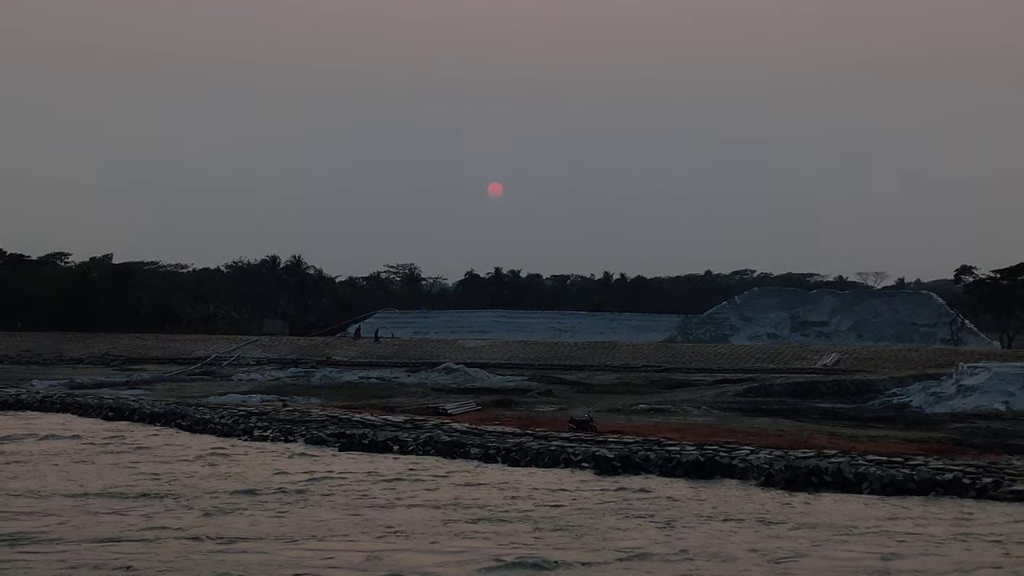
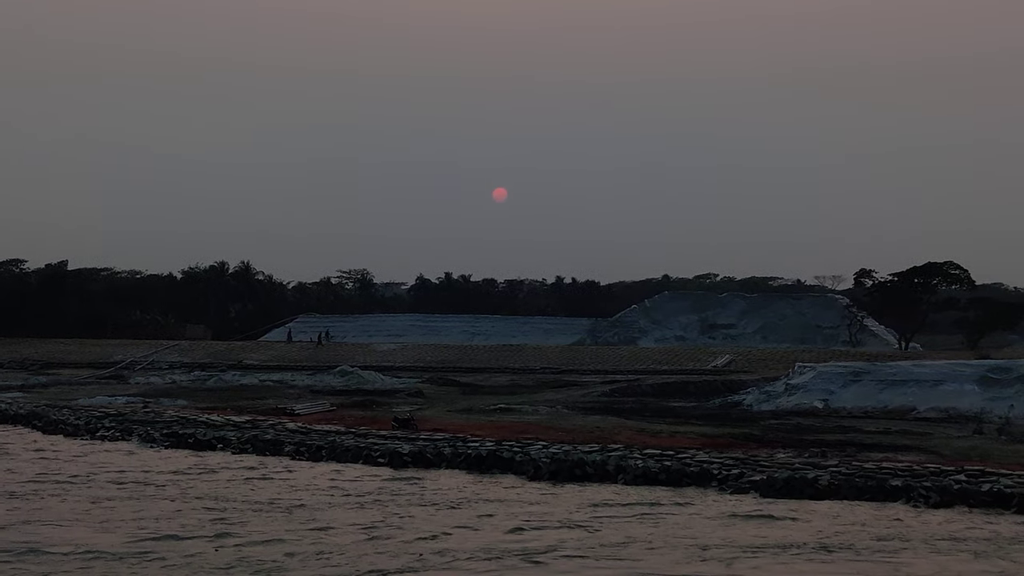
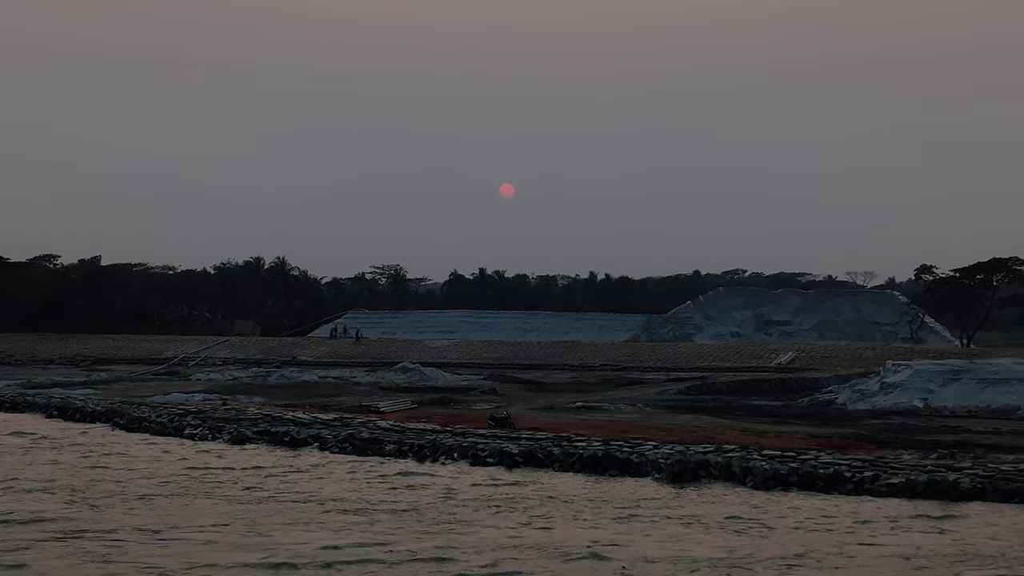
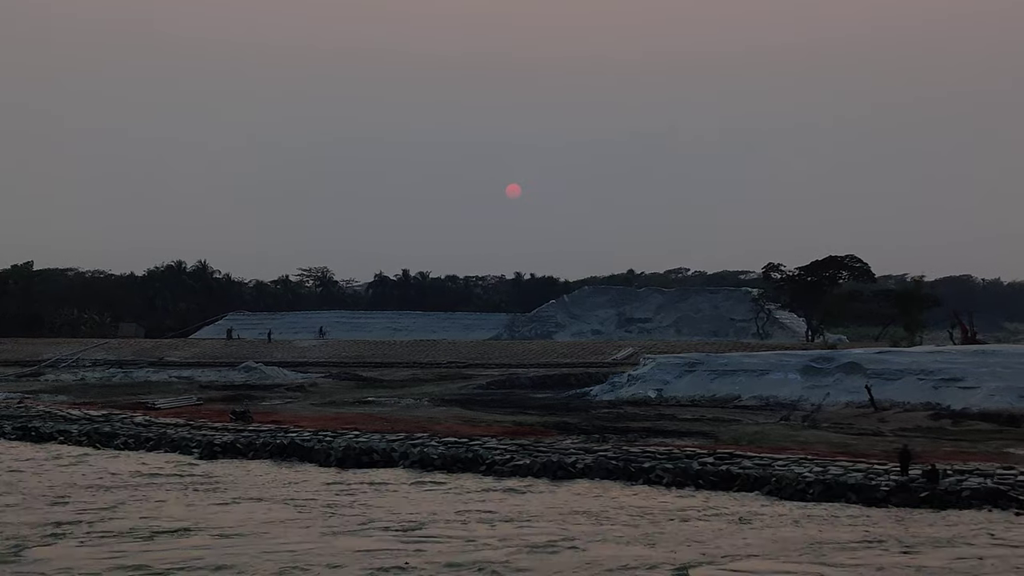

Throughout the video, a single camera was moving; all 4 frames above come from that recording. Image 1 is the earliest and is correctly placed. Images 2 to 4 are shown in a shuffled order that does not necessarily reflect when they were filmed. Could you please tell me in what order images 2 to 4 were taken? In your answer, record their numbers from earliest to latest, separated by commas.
3, 2, 4
